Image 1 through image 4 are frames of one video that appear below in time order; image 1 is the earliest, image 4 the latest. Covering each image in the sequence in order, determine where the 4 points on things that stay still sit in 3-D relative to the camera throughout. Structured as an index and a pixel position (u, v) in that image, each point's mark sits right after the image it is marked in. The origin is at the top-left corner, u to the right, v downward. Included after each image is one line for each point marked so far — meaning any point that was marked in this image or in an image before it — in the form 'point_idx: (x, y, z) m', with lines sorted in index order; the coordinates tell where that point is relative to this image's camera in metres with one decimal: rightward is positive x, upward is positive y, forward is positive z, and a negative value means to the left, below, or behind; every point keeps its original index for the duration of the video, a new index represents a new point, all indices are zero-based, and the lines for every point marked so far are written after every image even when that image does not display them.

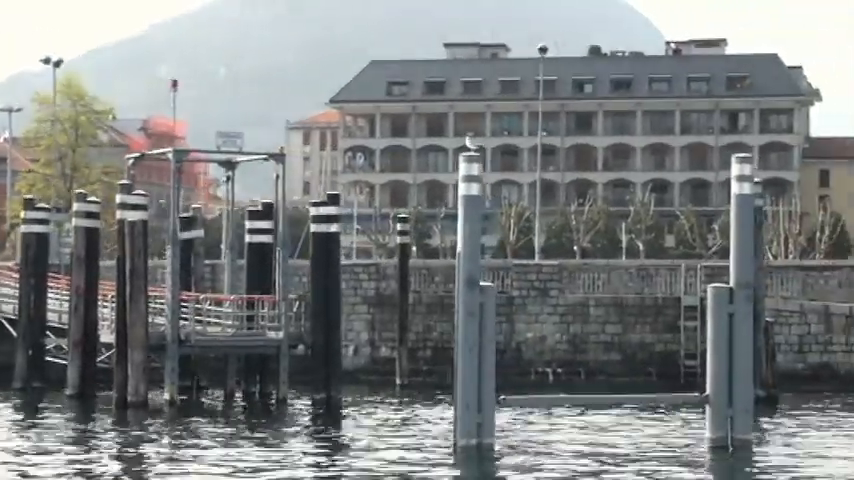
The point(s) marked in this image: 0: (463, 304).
0: (+0.4, -0.7, +20.1) m
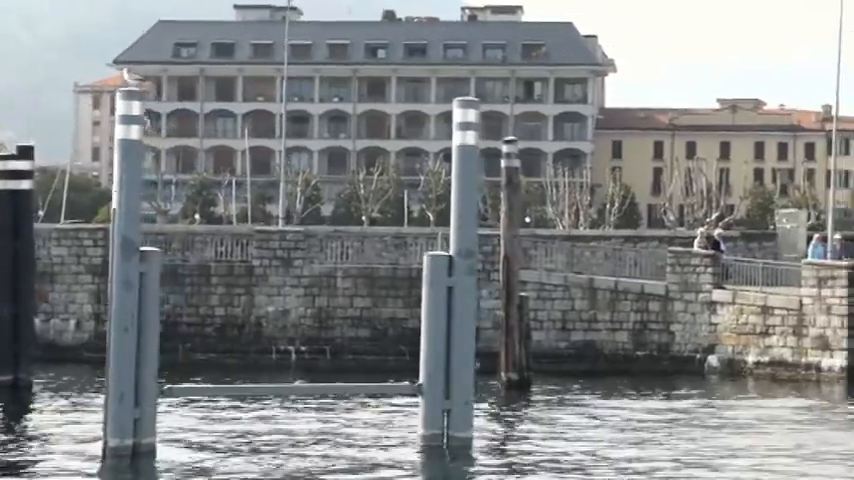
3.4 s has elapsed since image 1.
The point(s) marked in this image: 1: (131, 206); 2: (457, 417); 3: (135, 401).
0: (-2.9, -0.3, +16.5) m
1: (-2.8, +0.3, +16.7) m
2: (+0.3, -1.8, +18.1) m
3: (-2.7, -1.5, +16.6) m
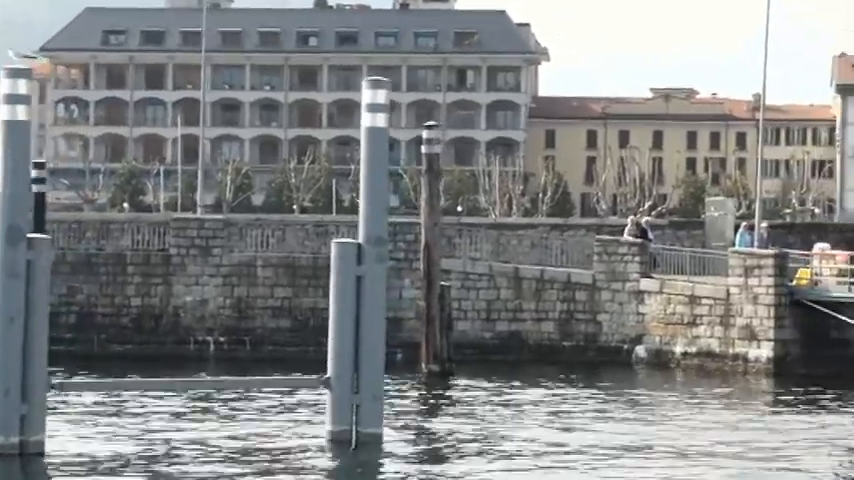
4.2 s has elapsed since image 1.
0: (-3.7, -0.2, +15.5) m
1: (-3.6, +0.4, +15.7) m
2: (-0.6, -1.7, +17.2) m
3: (-3.6, -1.4, +15.6) m
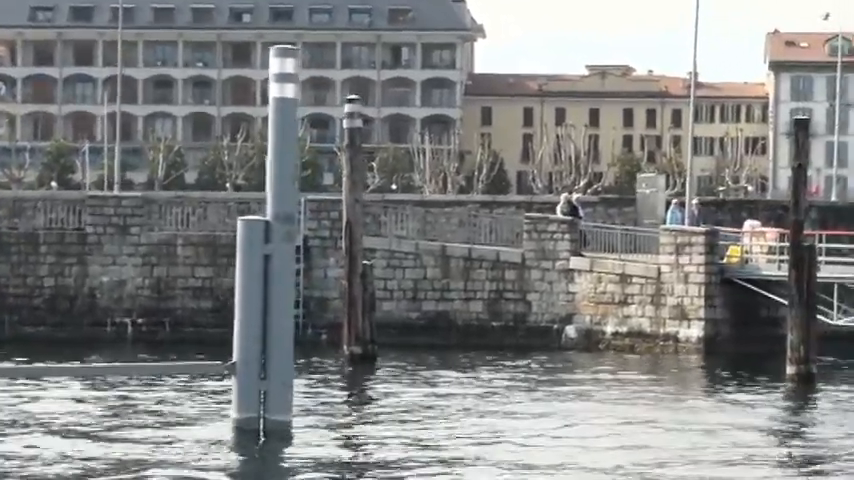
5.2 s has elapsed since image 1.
0: (-4.5, 0.0, +14.5) m
1: (-4.4, +0.6, +14.7) m
2: (-1.4, -1.4, +16.4) m
3: (-4.3, -1.2, +14.7) m
